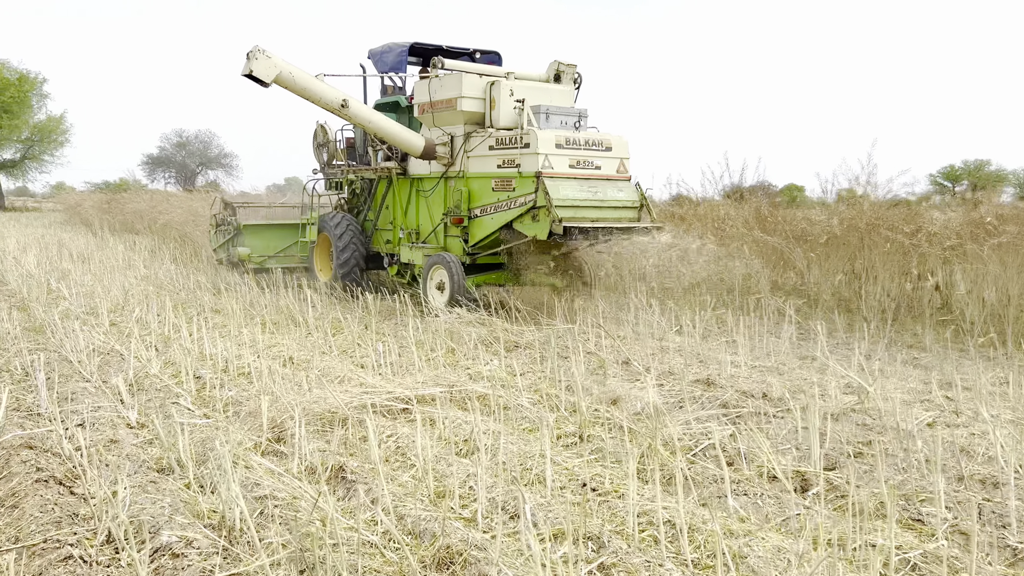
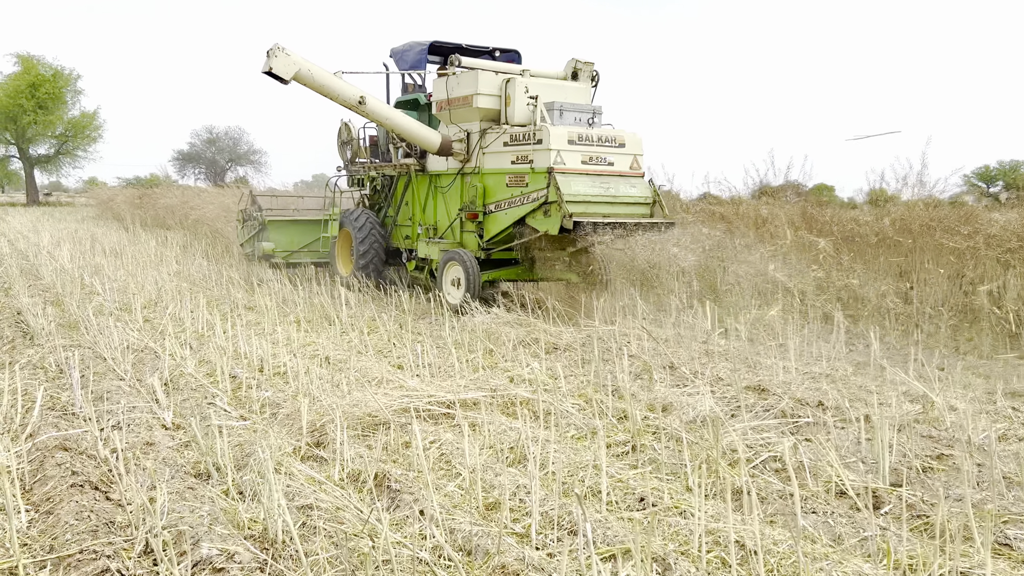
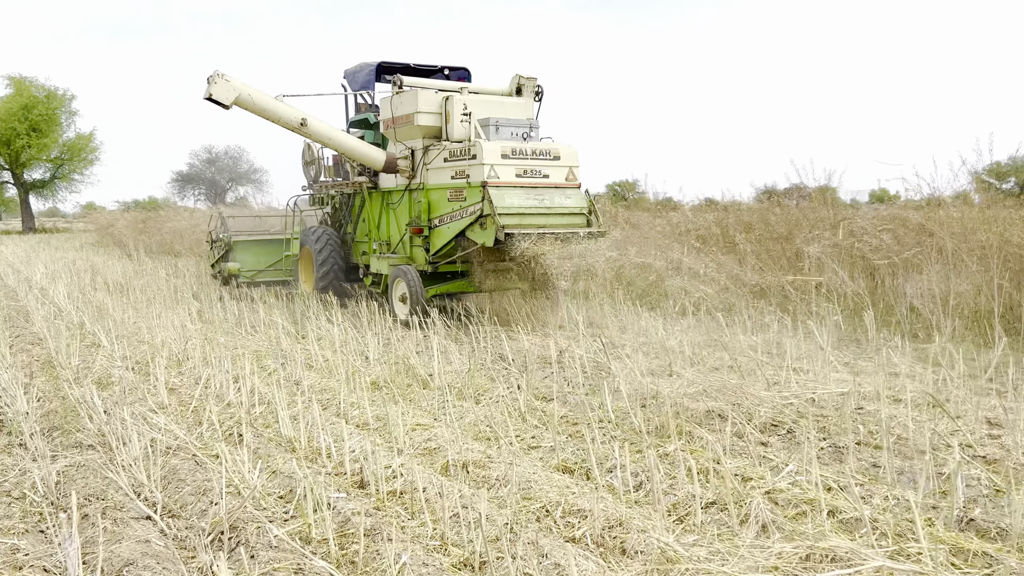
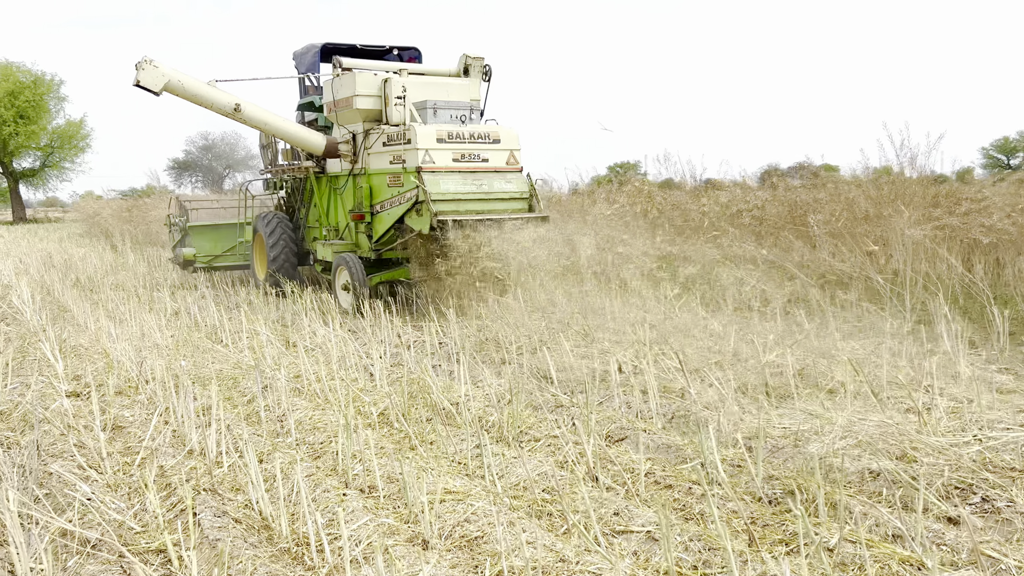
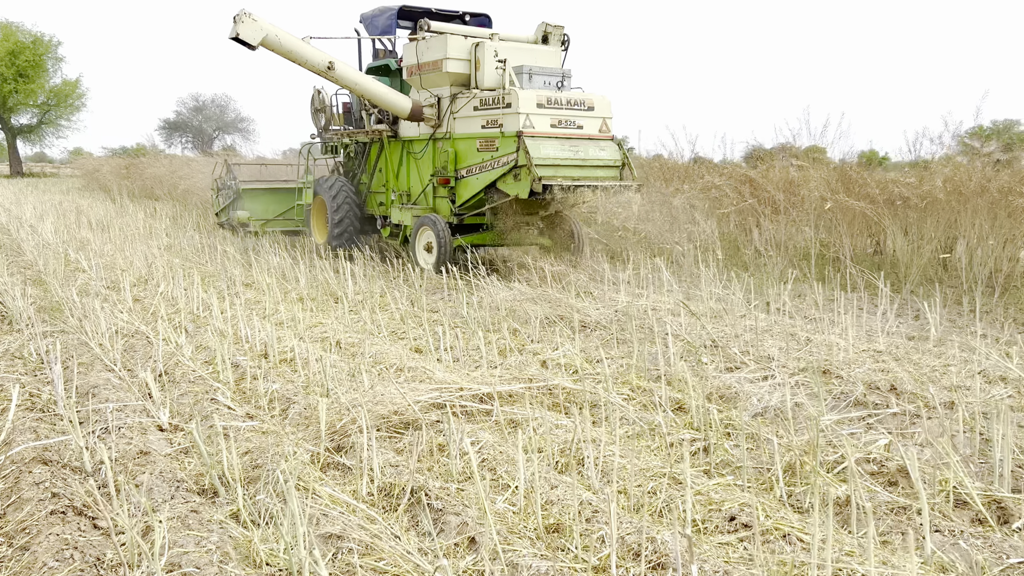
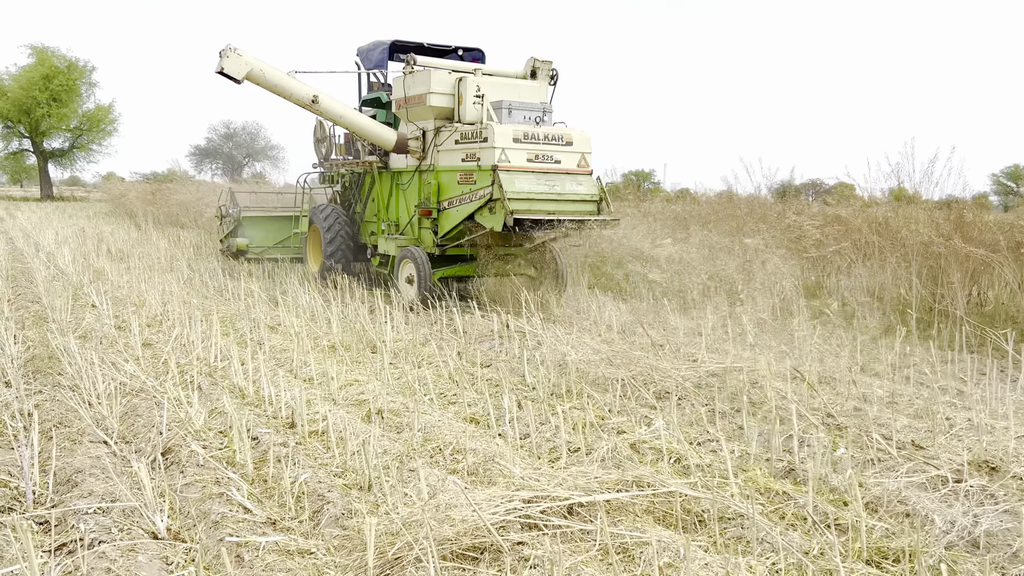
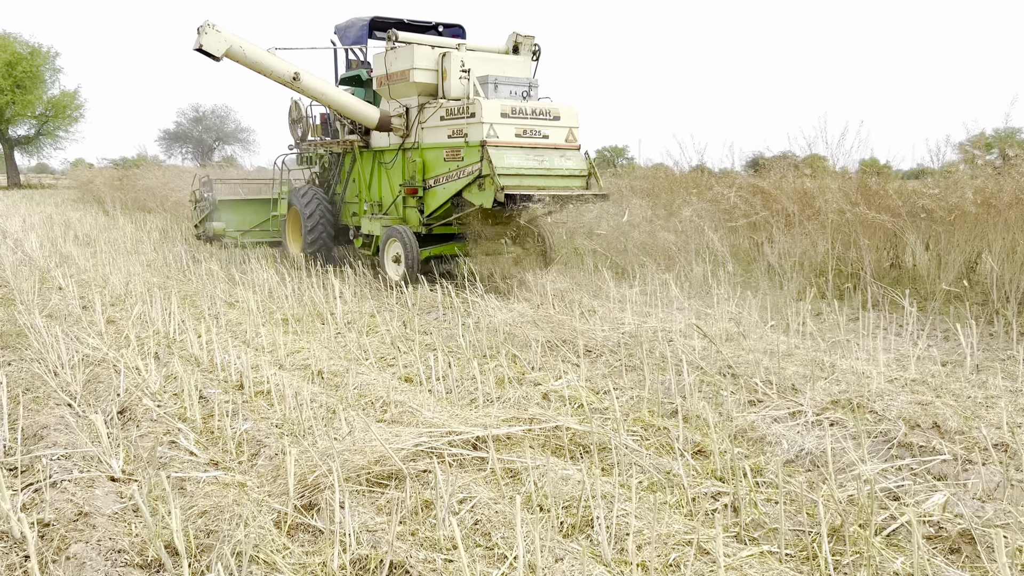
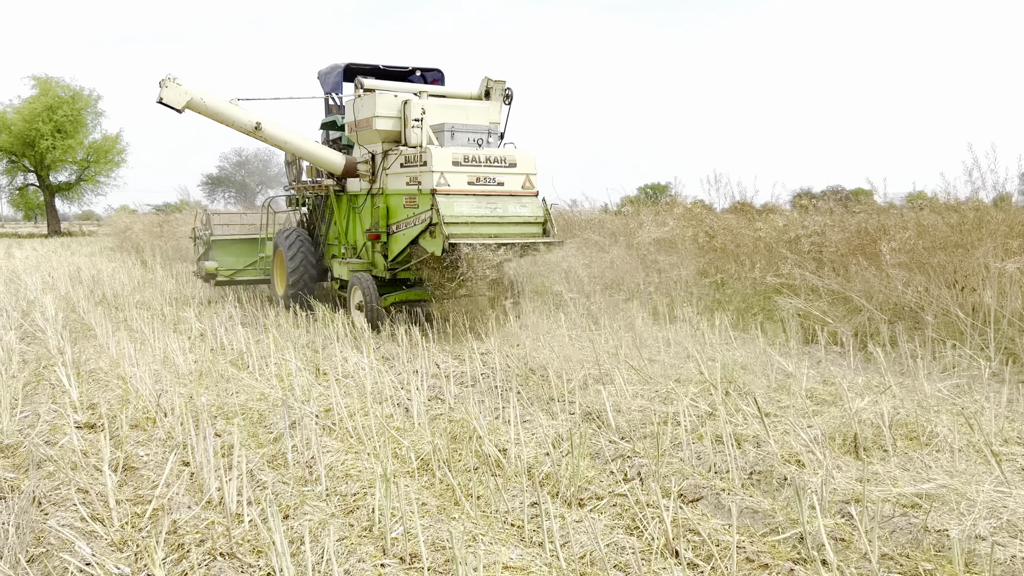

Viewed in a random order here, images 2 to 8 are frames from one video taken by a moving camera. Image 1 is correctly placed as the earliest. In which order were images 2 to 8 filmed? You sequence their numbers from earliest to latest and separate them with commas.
2, 5, 7, 6, 3, 4, 8
